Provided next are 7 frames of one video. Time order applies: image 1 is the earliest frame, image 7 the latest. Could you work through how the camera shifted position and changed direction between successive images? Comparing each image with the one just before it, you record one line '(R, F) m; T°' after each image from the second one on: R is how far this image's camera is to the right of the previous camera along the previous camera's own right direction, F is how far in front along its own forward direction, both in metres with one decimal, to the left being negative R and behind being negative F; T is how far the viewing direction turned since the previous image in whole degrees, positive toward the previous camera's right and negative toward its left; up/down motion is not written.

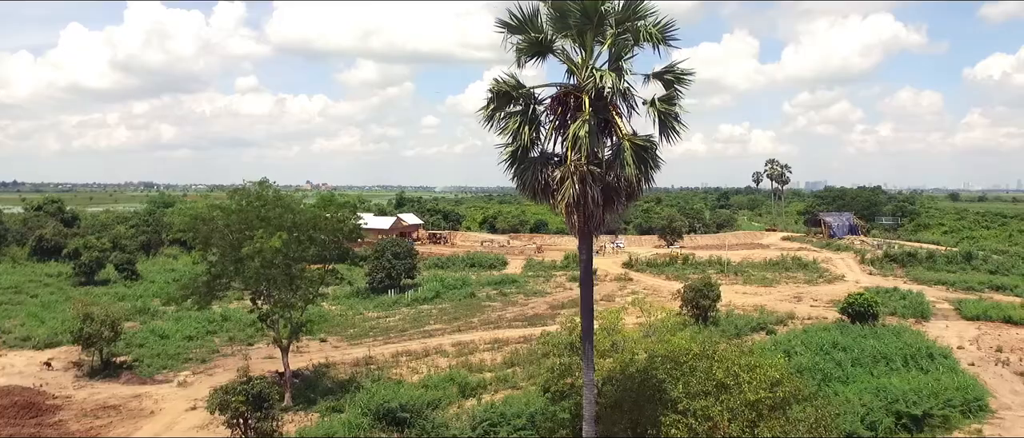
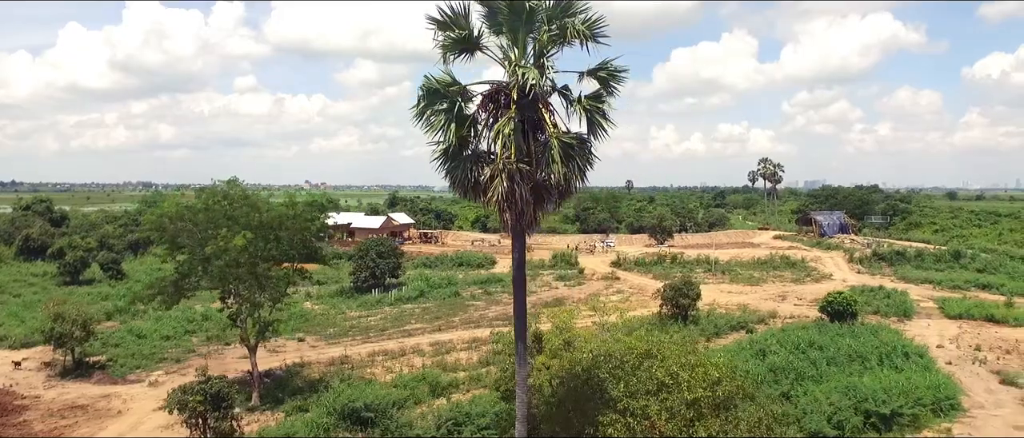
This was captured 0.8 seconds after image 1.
(+0.8, 0.0) m; 0°
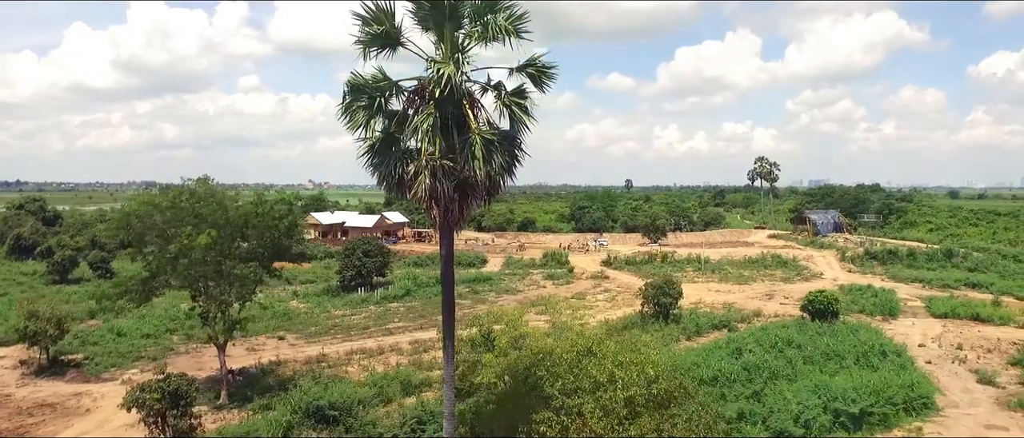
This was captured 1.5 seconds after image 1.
(+0.8, 0.0) m; 0°
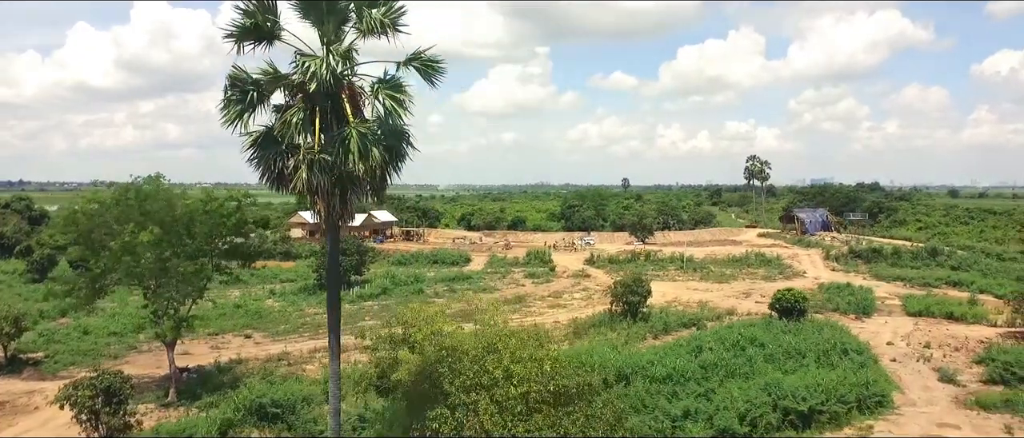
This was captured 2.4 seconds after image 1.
(+1.3, +0.1) m; 0°
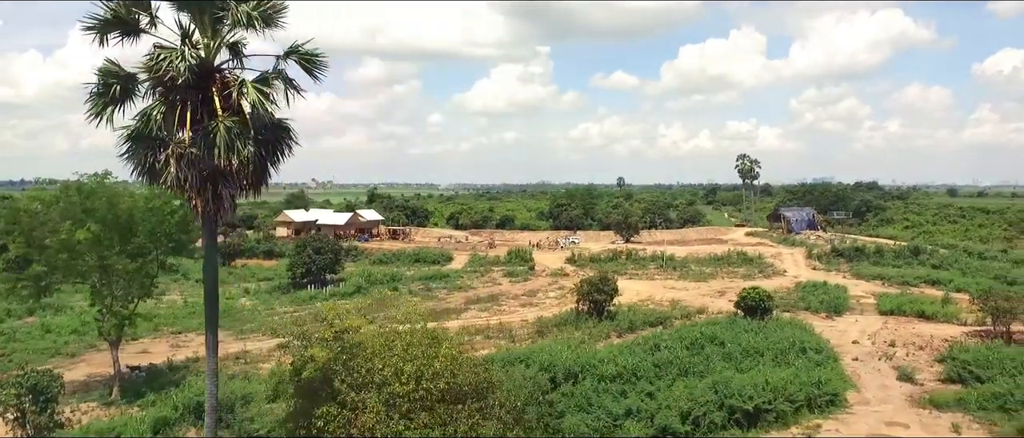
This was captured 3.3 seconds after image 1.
(+1.3, +0.1) m; 0°
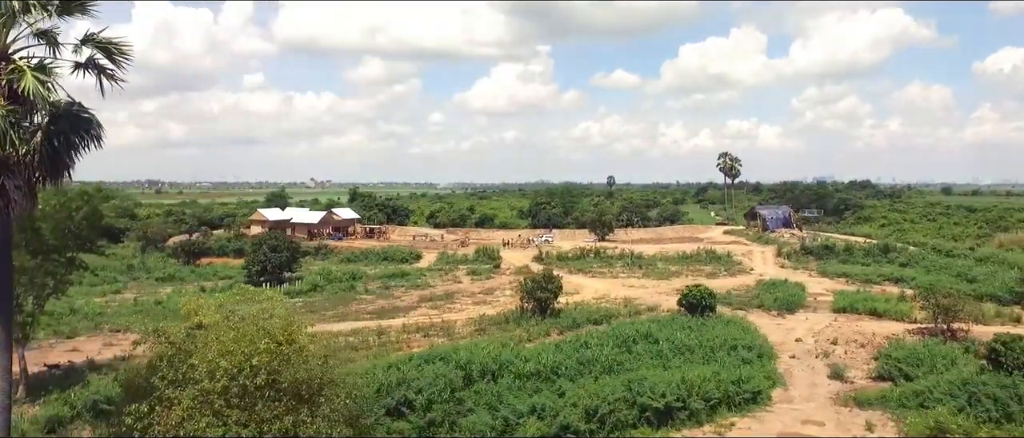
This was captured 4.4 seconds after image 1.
(+2.1, +0.2) m; 0°
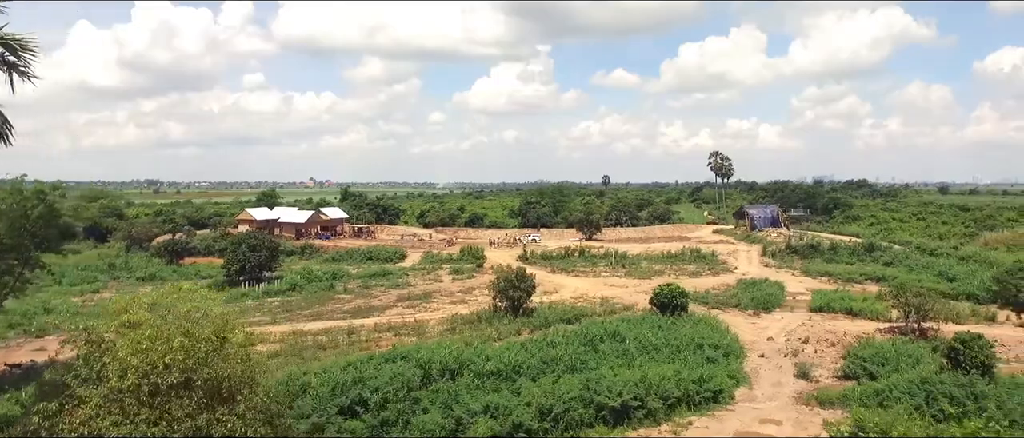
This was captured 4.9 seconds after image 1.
(+1.0, +0.1) m; 0°
